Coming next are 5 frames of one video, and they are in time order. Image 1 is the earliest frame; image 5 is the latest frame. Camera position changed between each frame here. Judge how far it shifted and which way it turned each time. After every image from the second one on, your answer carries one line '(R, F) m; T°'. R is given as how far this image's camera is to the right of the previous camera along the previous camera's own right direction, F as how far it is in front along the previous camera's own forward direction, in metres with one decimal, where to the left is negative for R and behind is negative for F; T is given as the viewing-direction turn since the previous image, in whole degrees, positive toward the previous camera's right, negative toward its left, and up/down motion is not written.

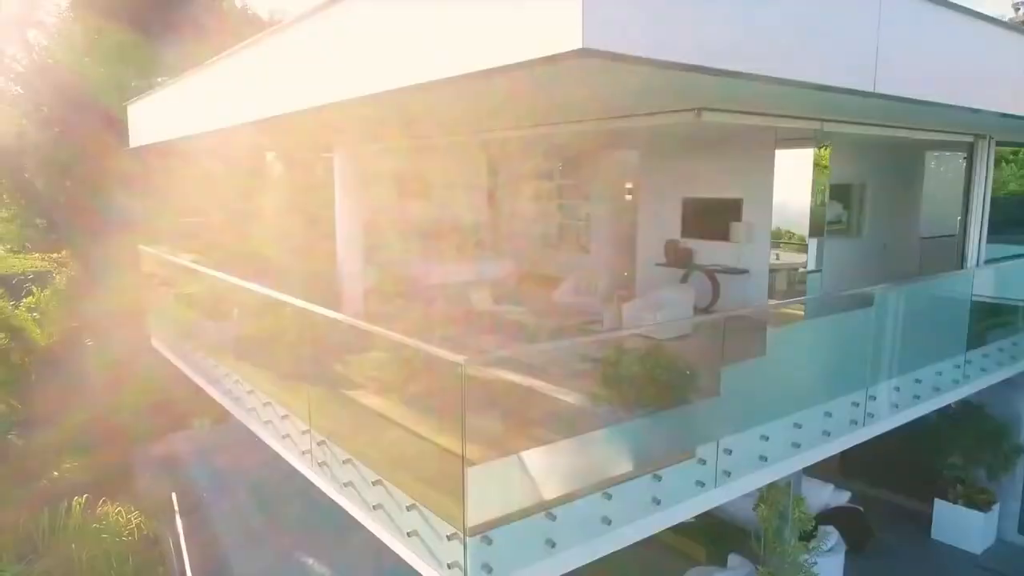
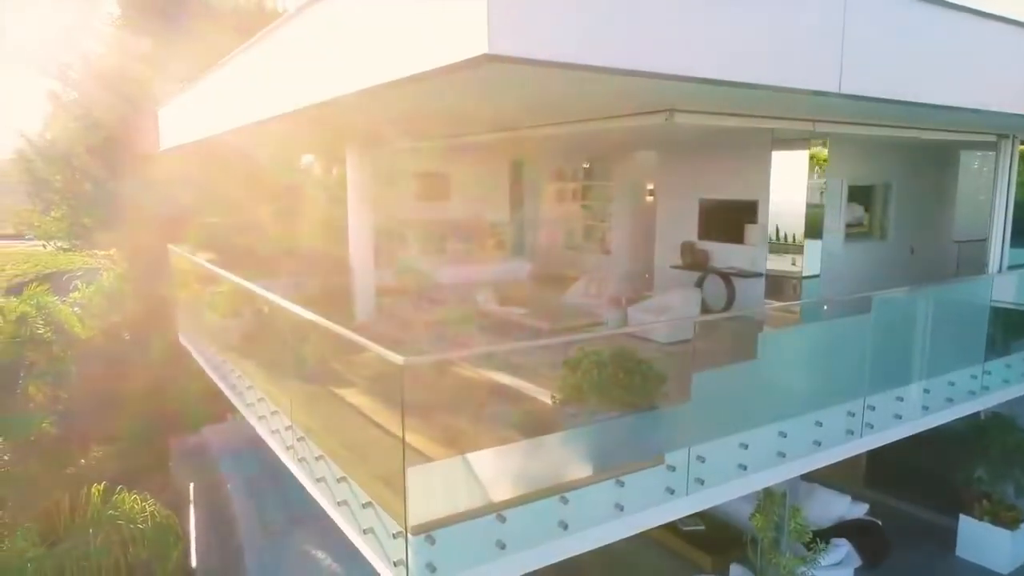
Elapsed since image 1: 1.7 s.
(+0.6, 0.0) m; -4°
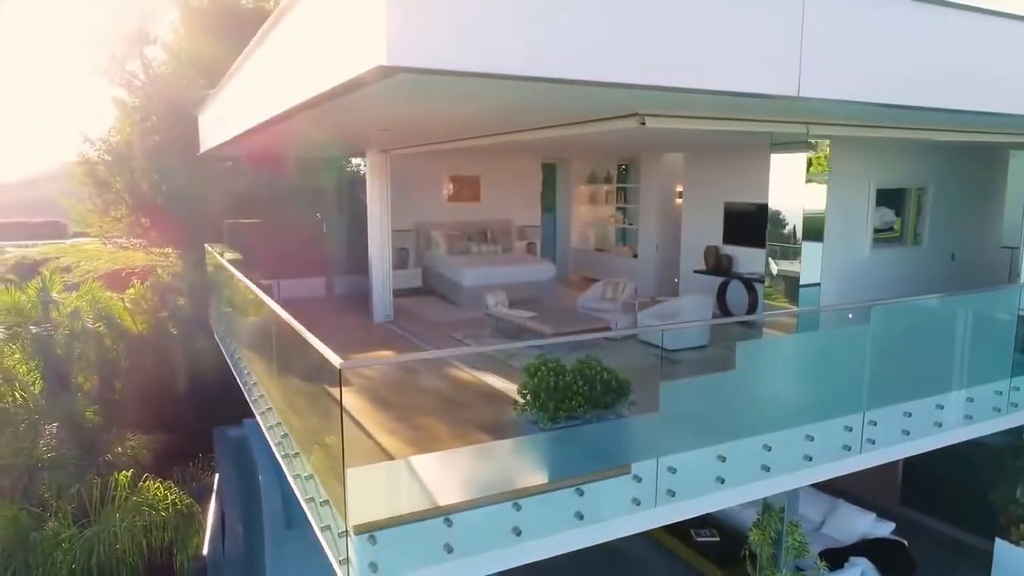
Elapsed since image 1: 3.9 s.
(+0.7, 0.0) m; -6°
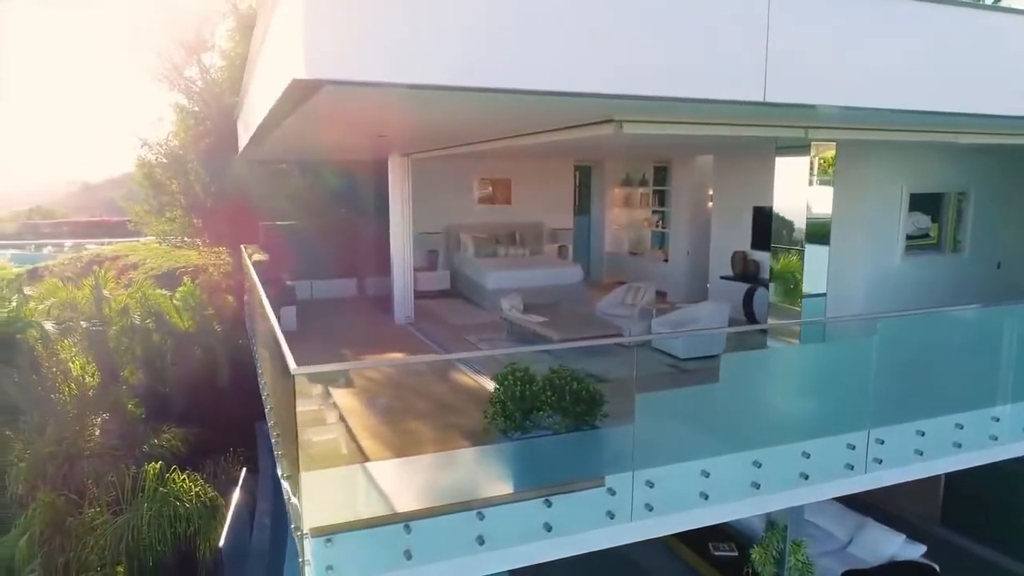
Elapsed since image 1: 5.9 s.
(+0.6, +0.1) m; -5°
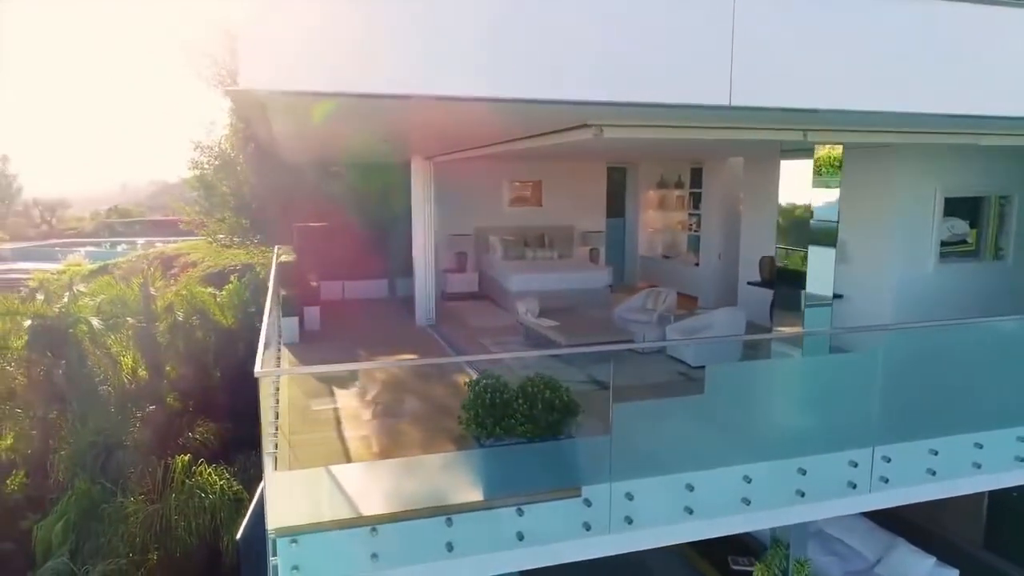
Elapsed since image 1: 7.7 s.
(+0.6, +0.1) m; -5°
